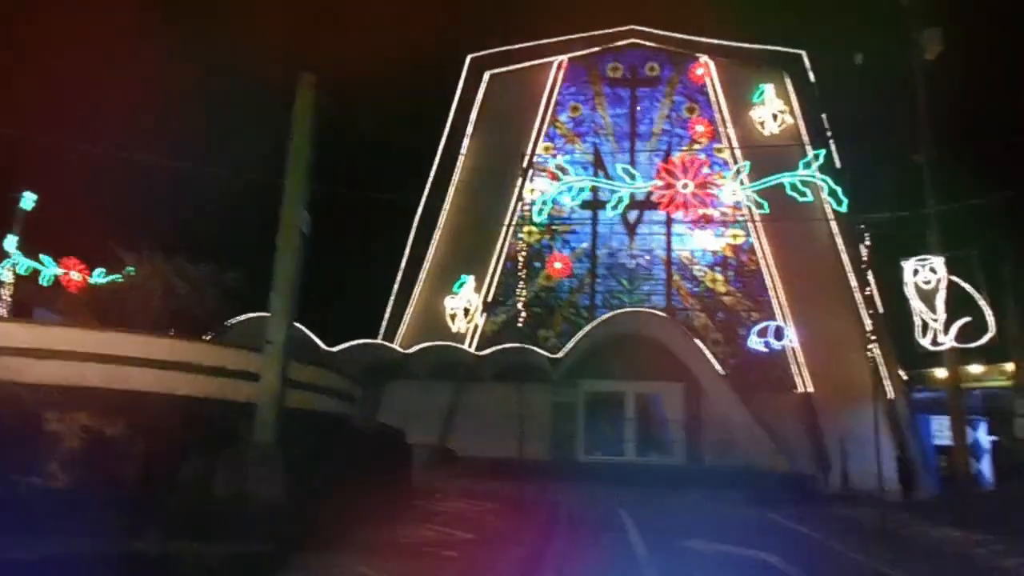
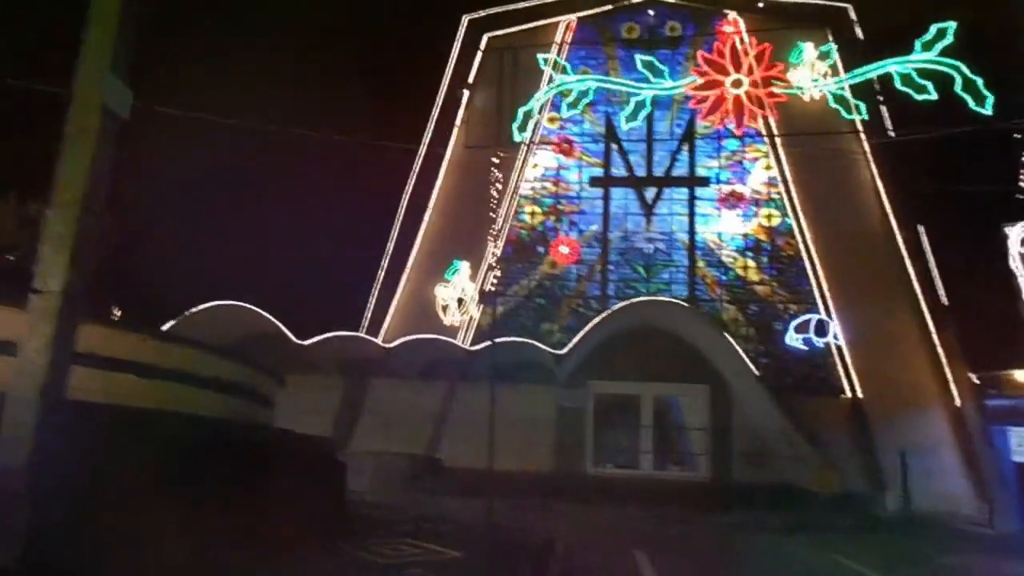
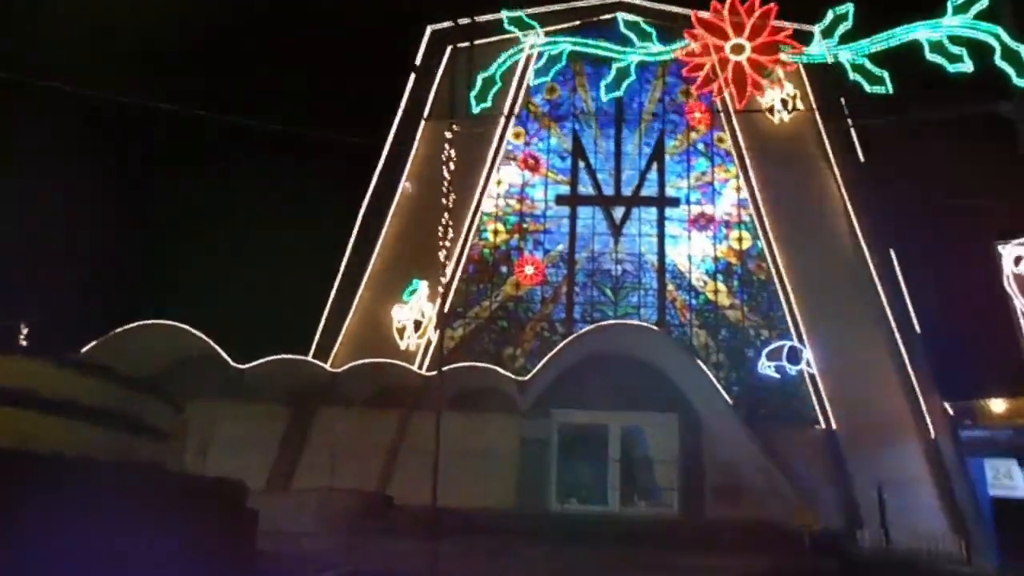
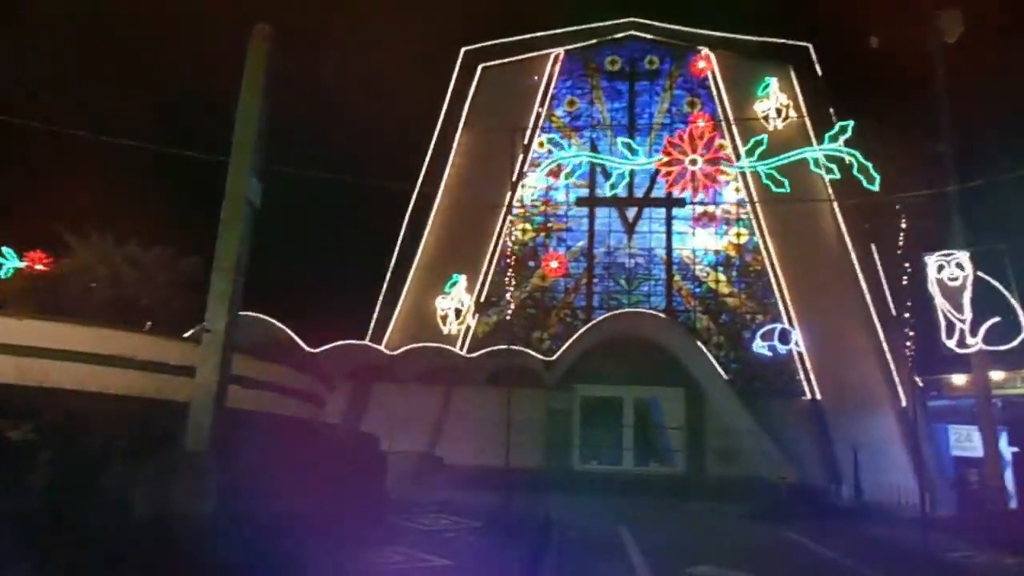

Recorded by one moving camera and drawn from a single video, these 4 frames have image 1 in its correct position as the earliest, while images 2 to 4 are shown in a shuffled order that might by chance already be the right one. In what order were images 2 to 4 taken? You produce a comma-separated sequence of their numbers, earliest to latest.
4, 2, 3
